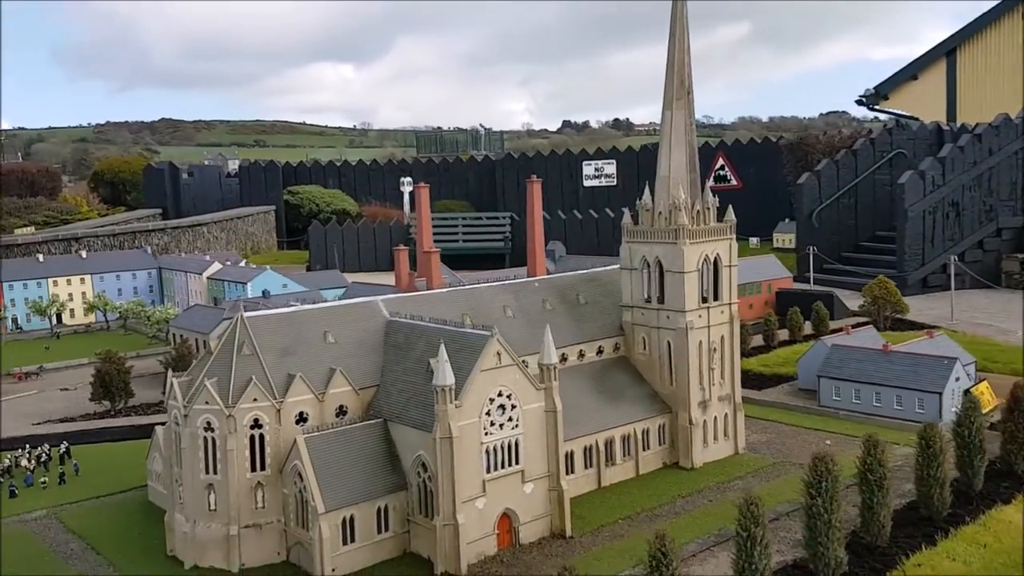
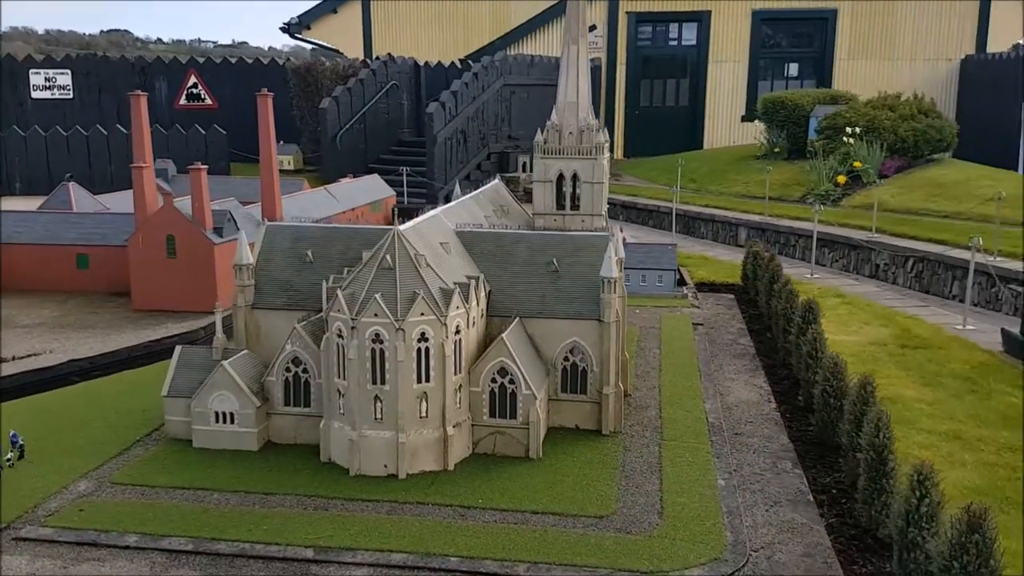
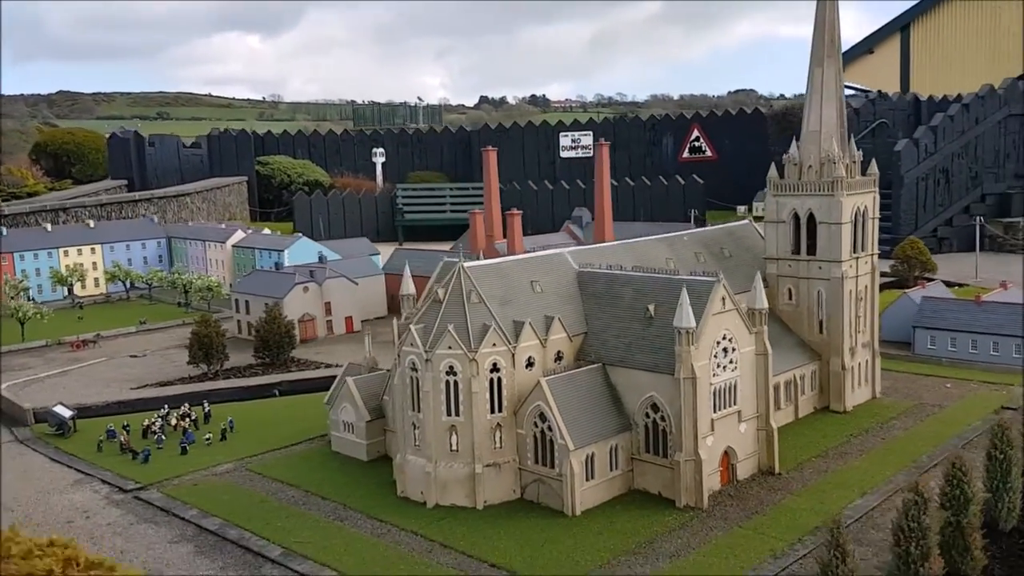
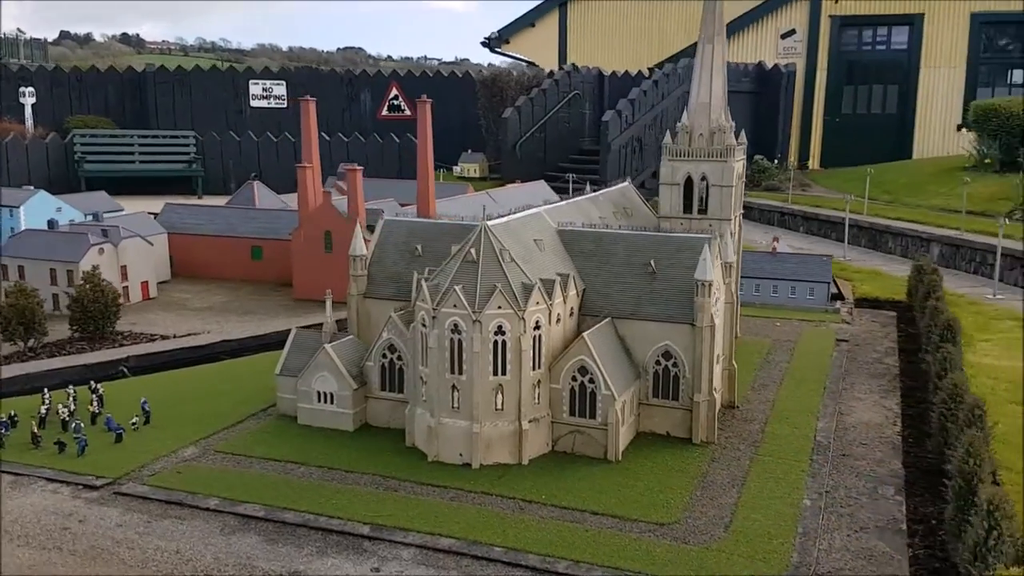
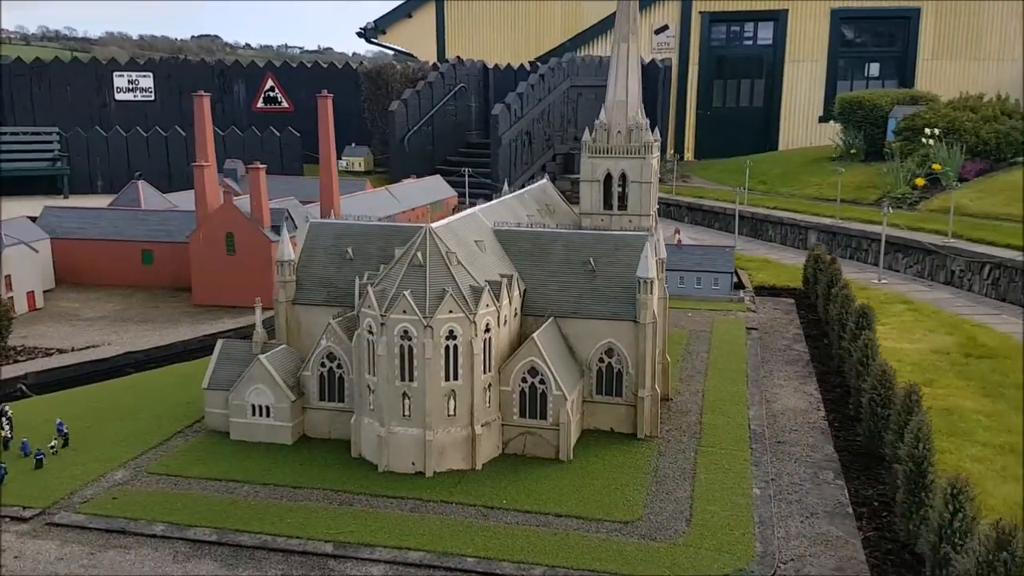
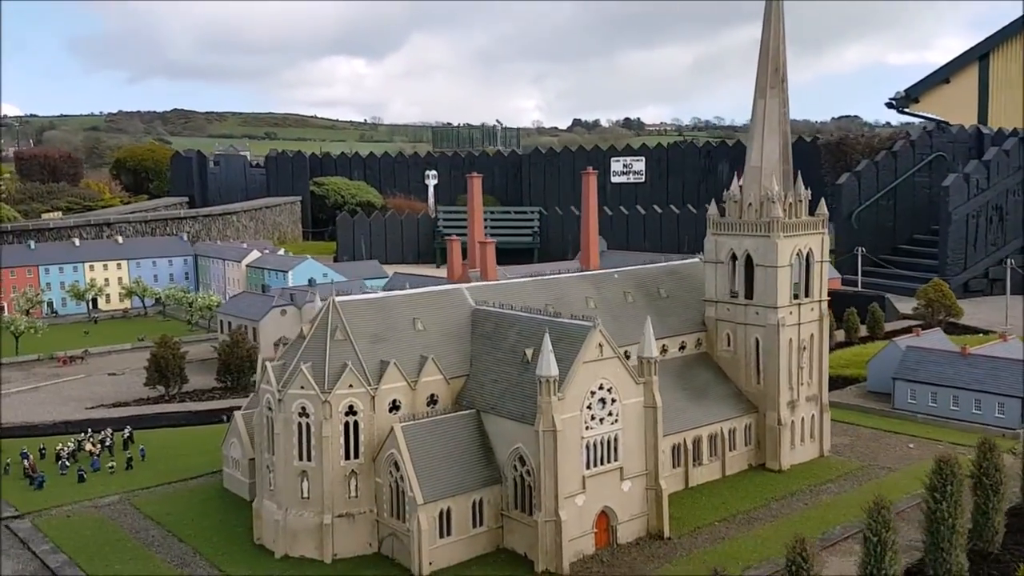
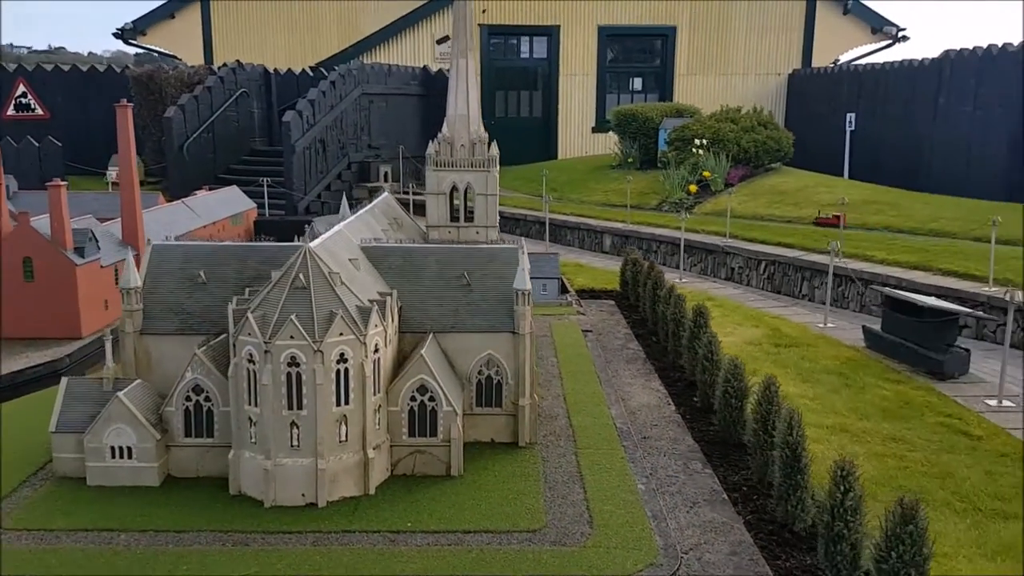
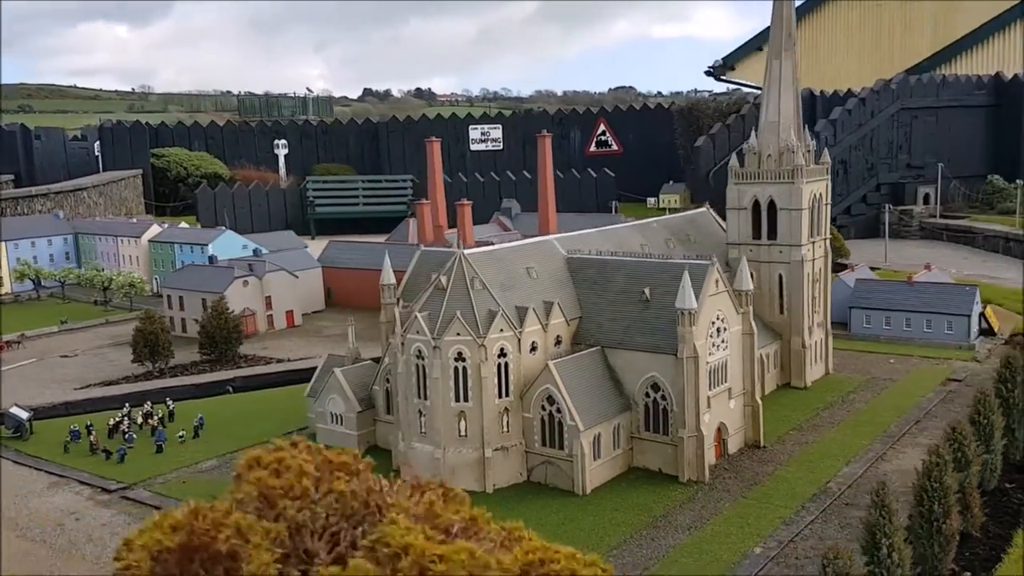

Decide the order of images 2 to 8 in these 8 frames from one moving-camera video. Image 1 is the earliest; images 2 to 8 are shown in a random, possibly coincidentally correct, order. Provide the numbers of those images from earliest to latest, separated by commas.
6, 3, 8, 4, 5, 2, 7
